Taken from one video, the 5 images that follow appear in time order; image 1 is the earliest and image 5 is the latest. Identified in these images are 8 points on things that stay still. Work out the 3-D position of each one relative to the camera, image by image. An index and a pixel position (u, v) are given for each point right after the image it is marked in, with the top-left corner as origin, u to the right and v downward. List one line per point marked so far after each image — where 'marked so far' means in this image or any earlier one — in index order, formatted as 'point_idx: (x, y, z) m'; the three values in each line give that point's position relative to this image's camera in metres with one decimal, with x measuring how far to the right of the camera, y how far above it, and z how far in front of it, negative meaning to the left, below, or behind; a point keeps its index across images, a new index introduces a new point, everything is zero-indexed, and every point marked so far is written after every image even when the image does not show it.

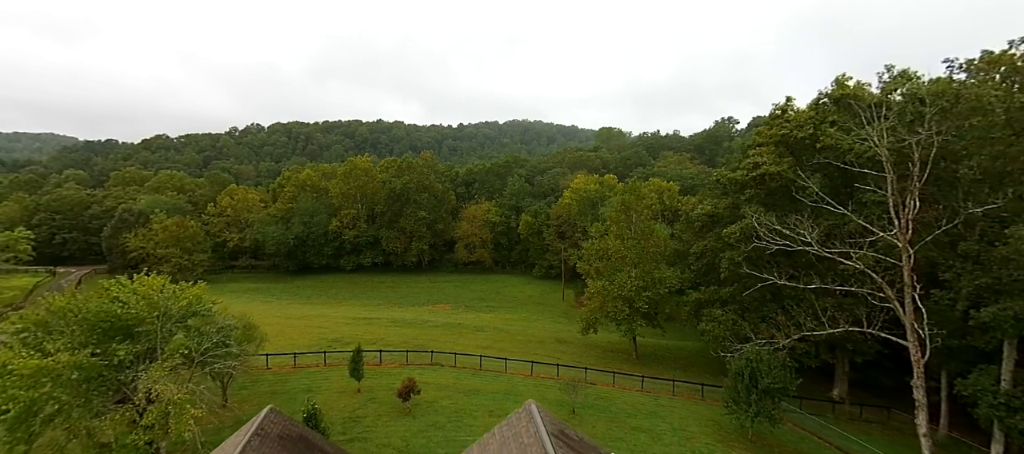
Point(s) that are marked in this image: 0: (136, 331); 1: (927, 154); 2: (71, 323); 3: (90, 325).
0: (-13.9, -3.7, +16.9) m
1: (+18.2, +3.1, +19.7) m
2: (-15.6, -3.3, +16.6) m
3: (-15.0, -3.5, +16.4) m
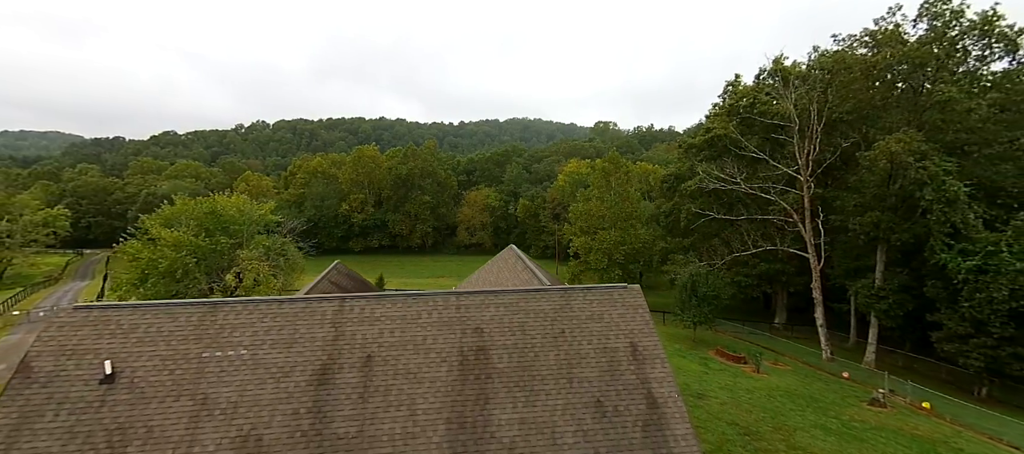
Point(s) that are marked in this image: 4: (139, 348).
0: (-14.4, -0.1, +23.1) m
1: (+17.7, +6.8, +25.9) m
2: (-16.1, +0.3, +22.8) m
3: (-15.5, +0.2, +22.6) m
4: (-7.3, -2.4, +8.9) m
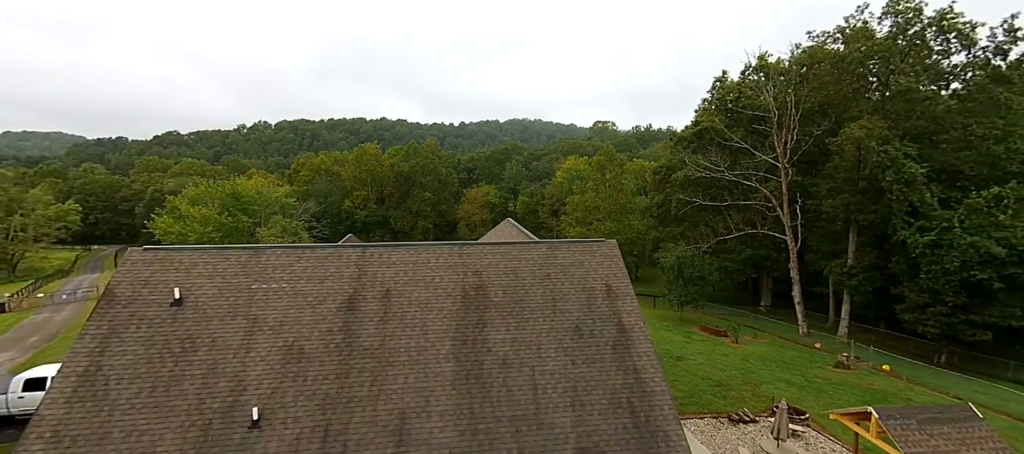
0: (-14.5, +1.0, +25.1) m
1: (+17.6, +7.8, +27.9) m
2: (-16.2, +1.4, +24.7) m
3: (-15.6, +1.3, +24.6) m
4: (-7.5, -1.3, +10.8) m
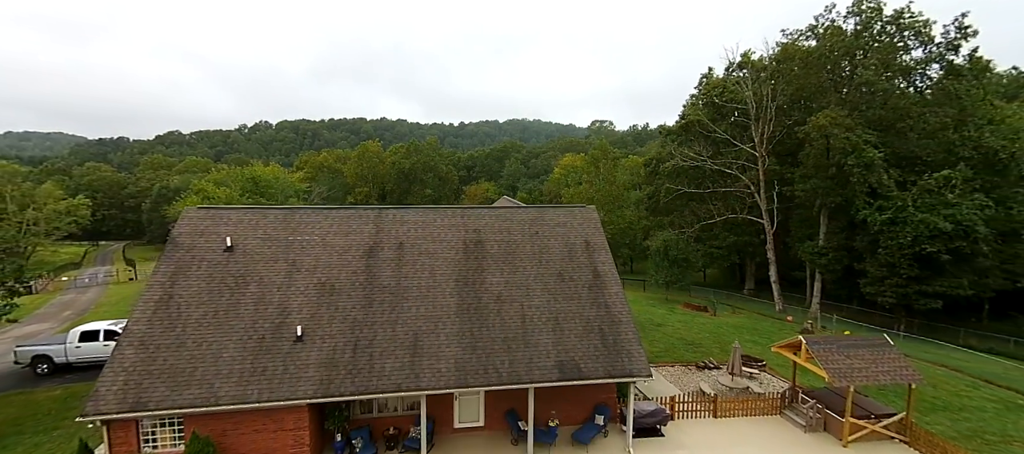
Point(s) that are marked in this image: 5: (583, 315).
0: (-14.7, +2.1, +27.3) m
1: (+17.4, +8.9, +30.1) m
2: (-16.4, +2.5, +26.9) m
3: (-15.8, +2.3, +26.8) m
4: (-7.7, -0.2, +13.1) m
5: (+1.9, -2.4, +12.3) m
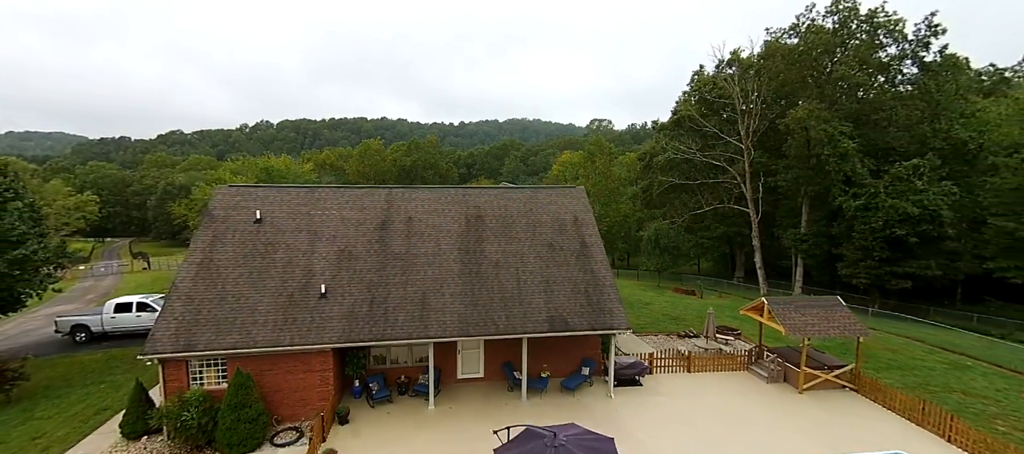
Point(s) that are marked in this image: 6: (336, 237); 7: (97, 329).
0: (-14.8, +2.9, +28.9) m
1: (+17.2, +9.7, +31.8) m
2: (-16.5, +3.3, +28.6) m
3: (-16.0, +3.1, +28.4) m
4: (-7.8, +0.6, +14.7) m
5: (+1.8, -1.6, +14.0) m
6: (-5.5, -0.3, +14.2) m
7: (-17.1, -4.2, +18.7) m
